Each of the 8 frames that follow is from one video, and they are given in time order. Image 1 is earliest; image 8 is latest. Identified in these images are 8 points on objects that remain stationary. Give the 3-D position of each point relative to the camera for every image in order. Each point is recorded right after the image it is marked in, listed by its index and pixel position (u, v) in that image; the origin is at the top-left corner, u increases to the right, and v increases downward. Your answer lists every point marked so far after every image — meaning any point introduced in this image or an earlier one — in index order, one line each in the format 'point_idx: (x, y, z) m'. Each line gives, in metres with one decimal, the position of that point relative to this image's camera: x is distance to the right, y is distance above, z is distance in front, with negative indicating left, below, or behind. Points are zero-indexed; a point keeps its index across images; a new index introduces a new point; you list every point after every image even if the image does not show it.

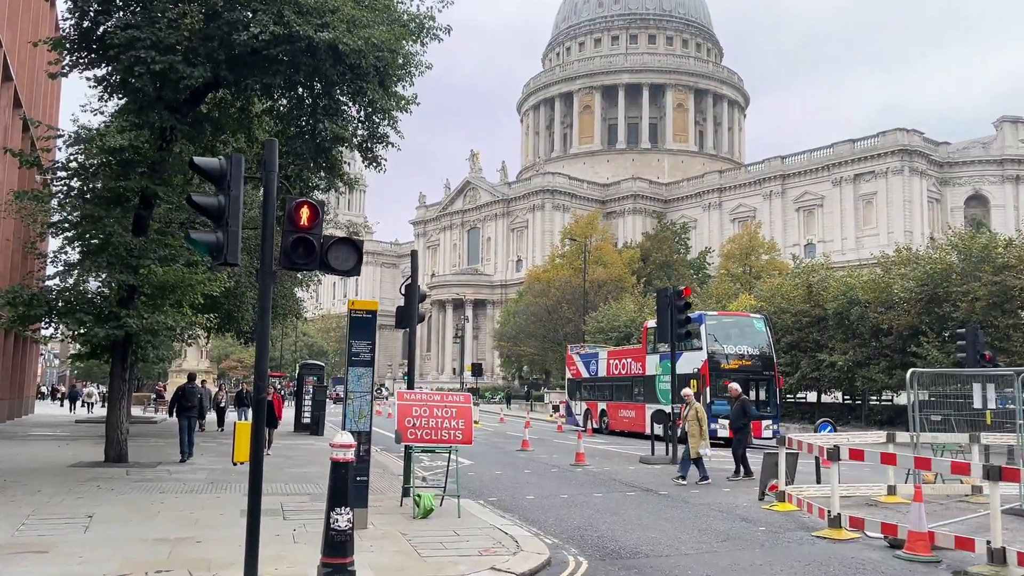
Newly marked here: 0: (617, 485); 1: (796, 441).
0: (+1.9, -3.6, +16.2) m
1: (+4.2, -2.3, +13.1) m
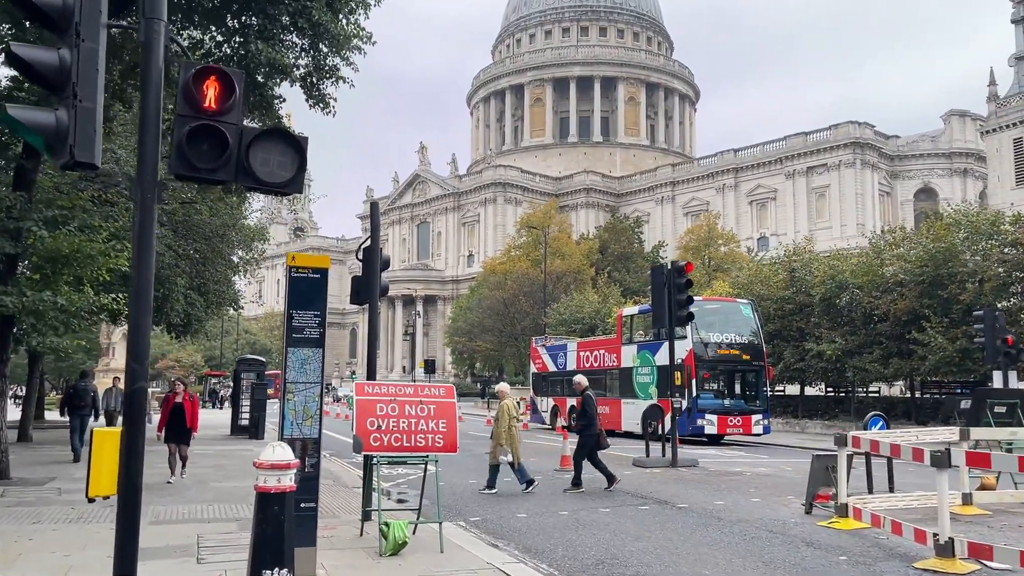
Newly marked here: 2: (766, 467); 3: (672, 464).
0: (+1.7, -3.1, +13.3) m
1: (+4.1, -1.8, +10.3) m
2: (+5.1, -3.6, +17.8) m
3: (+3.1, -3.5, +17.4) m
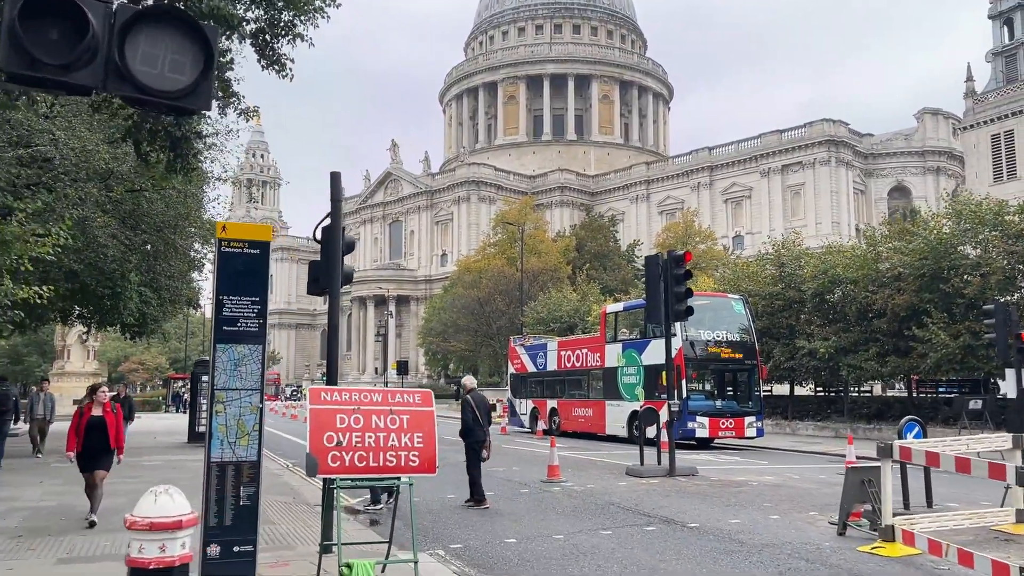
0: (+1.5, -3.0, +11.7) m
1: (+4.0, -1.6, +8.8) m
2: (+4.8, -3.4, +16.3) m
3: (+2.8, -3.3, +15.8) m
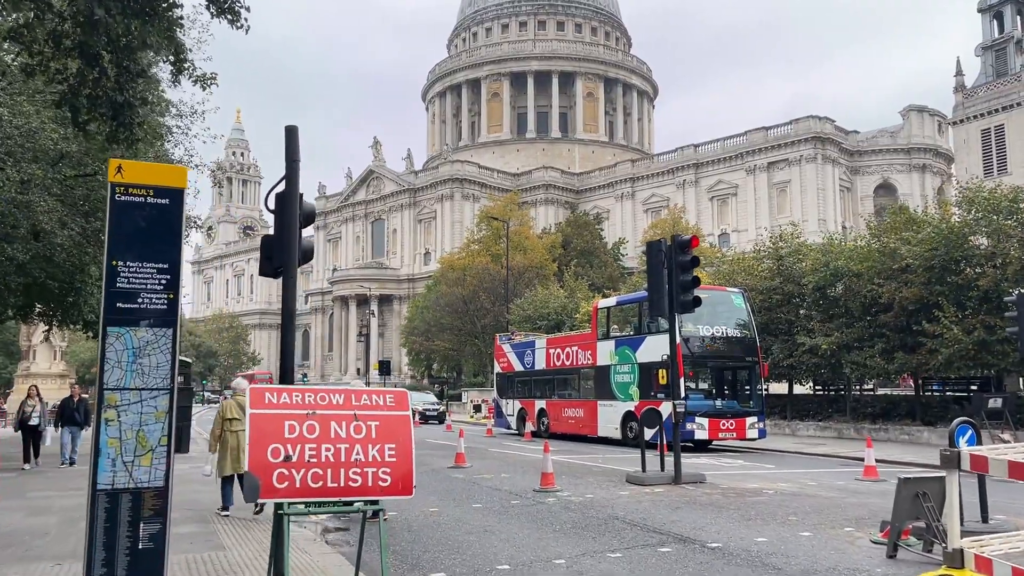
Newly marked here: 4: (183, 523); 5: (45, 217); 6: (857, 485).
0: (+1.4, -2.8, +10.2) m
1: (+3.9, -1.4, +7.3) m
2: (+4.6, -3.2, +14.8) m
3: (+2.6, -3.1, +14.3) m
4: (-3.9, -2.8, +10.7) m
5: (-9.5, +1.4, +18.1) m
6: (+5.4, -3.1, +14.0) m
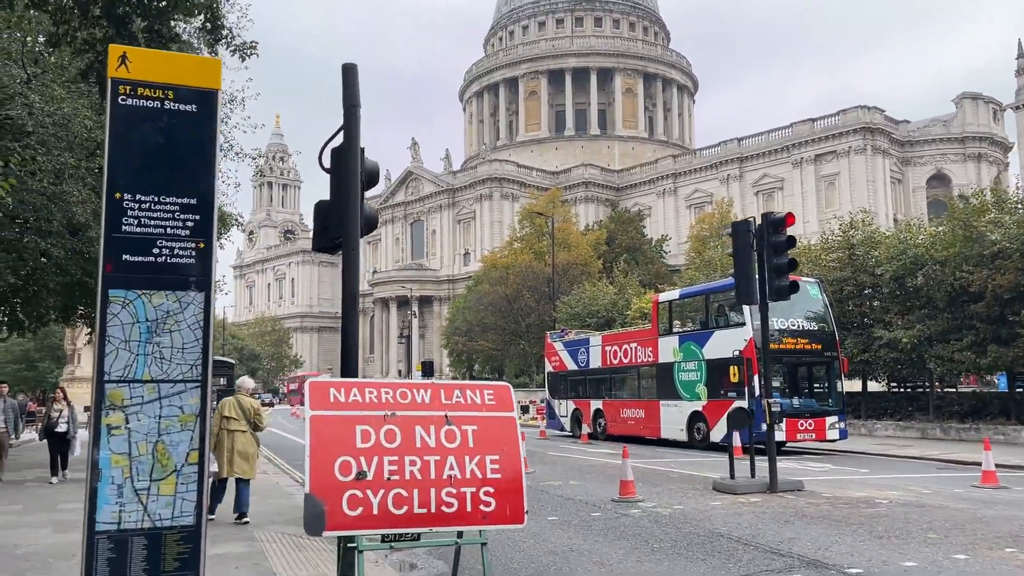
0: (+2.3, -2.6, +8.7) m
1: (+4.7, -1.2, +5.7) m
2: (+5.7, -3.0, +13.2) m
3: (+3.7, -2.9, +12.7) m
4: (-3.0, -2.7, +9.4) m
5: (-8.3, +1.5, +17.1) m
6: (+6.5, -2.9, +12.3) m
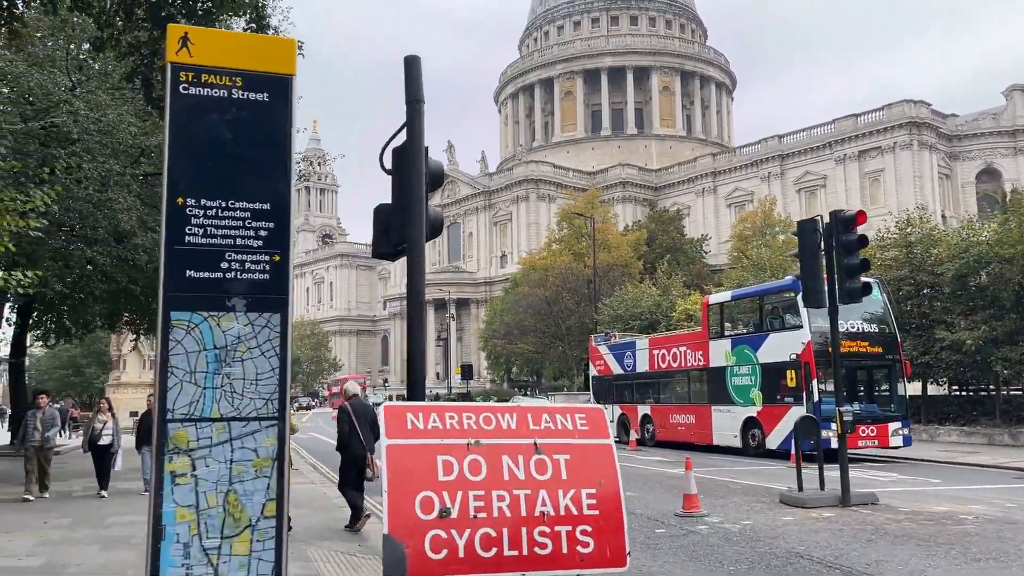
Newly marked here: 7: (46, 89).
0: (+2.9, -2.6, +8.1) m
1: (+5.2, -1.2, +5.0) m
2: (+6.5, -3.0, +12.4) m
3: (+4.5, -2.9, +12.1) m
4: (-2.3, -2.7, +9.0) m
5: (-7.3, +1.4, +16.9) m
6: (+7.3, -2.9, +11.6) m
7: (-8.6, +3.6, +16.4) m
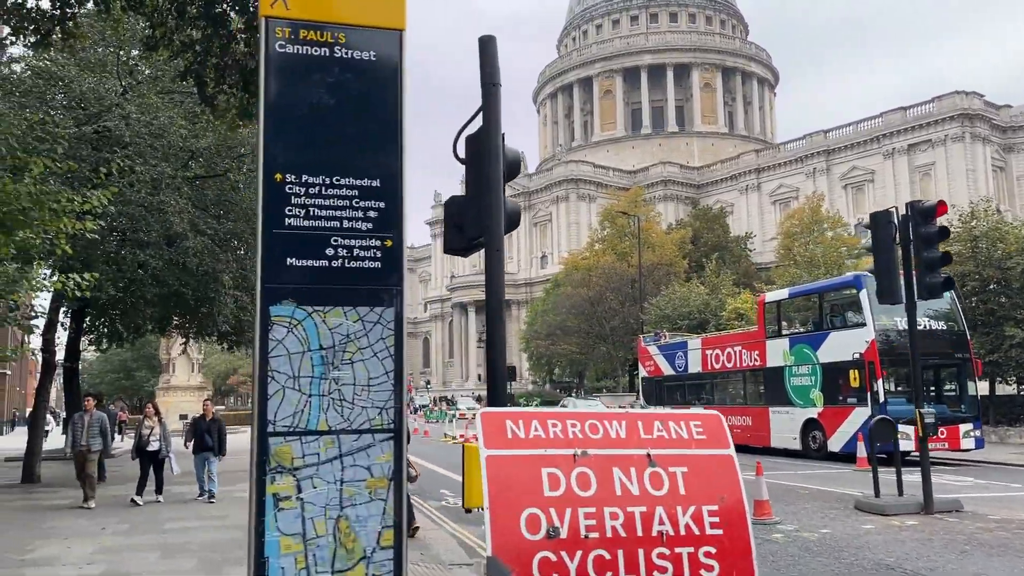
0: (+3.5, -2.6, +7.5) m
1: (+5.7, -1.1, +4.4) m
2: (+7.3, -2.9, +11.7) m
3: (+5.3, -2.9, +11.4) m
4: (-1.7, -2.7, +8.7) m
5: (-6.3, +1.3, +16.8) m
6: (+8.1, -2.8, +10.8) m
7: (-7.6, +3.6, +16.4) m
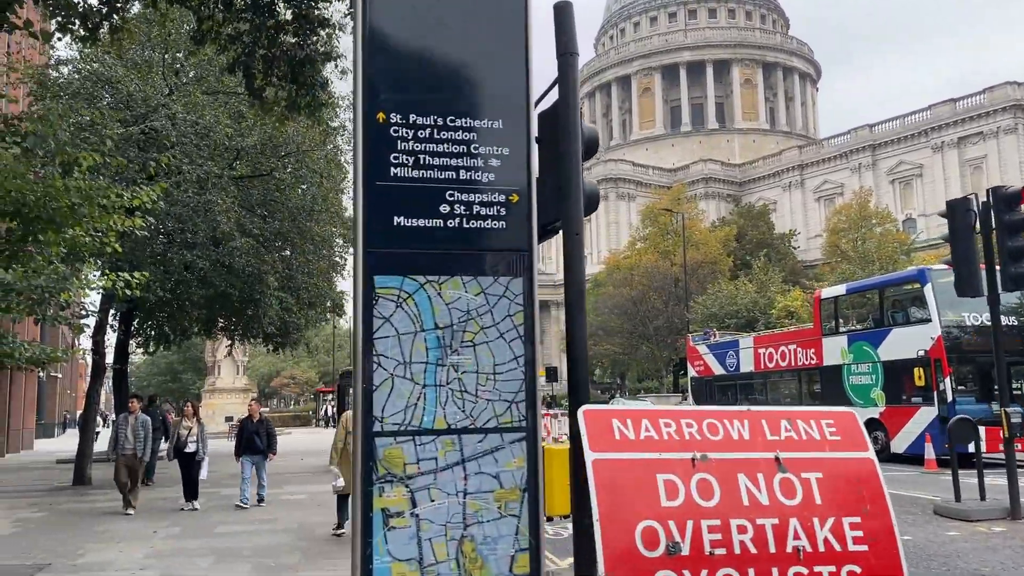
0: (+4.1, -2.5, +6.9) m
1: (+6.1, -1.0, +3.7) m
2: (+8.1, -2.8, +10.9) m
3: (+6.0, -2.8, +10.8) m
4: (-1.0, -2.7, +8.3) m
5: (-5.4, +1.3, +16.6) m
6: (+8.8, -2.6, +10.0) m
7: (-6.7, +3.6, +16.3) m
